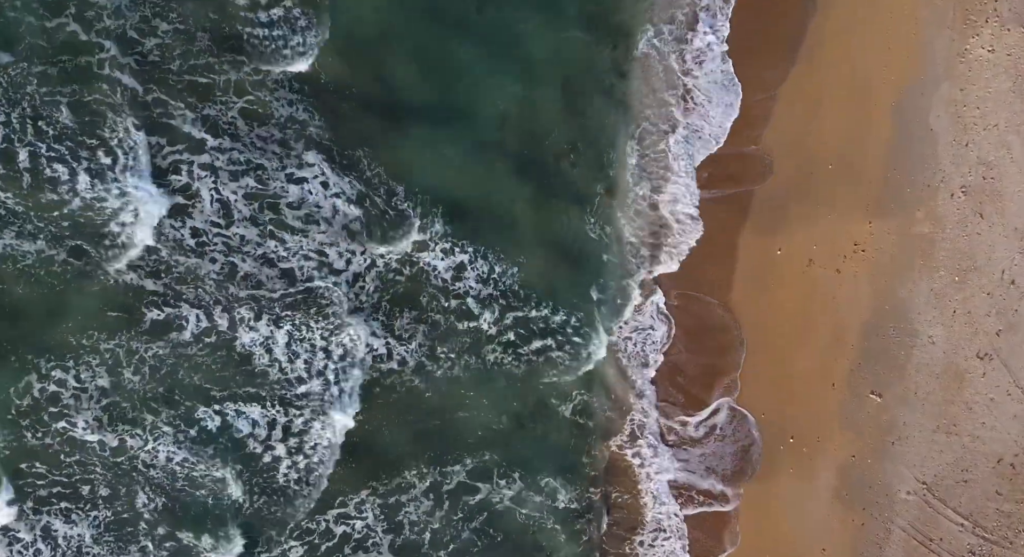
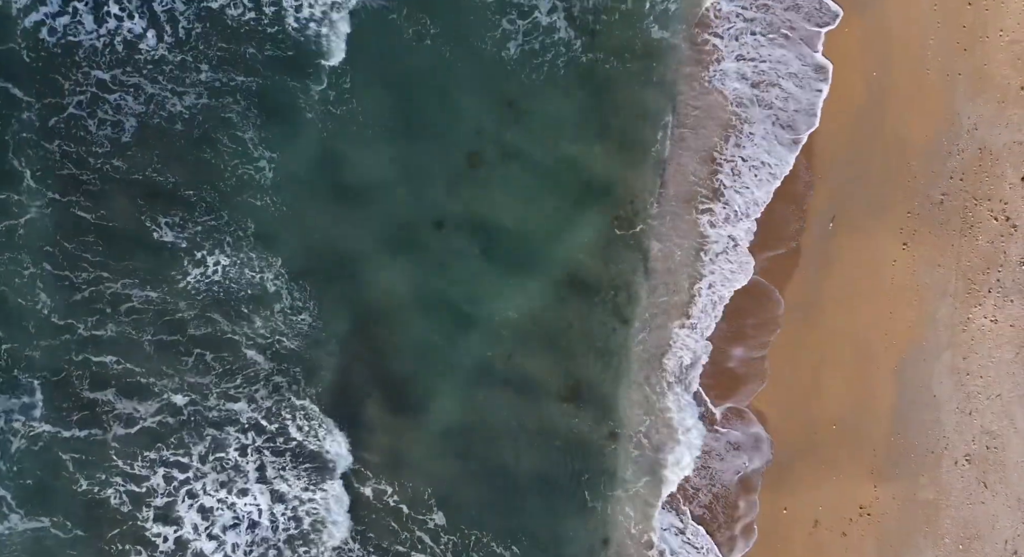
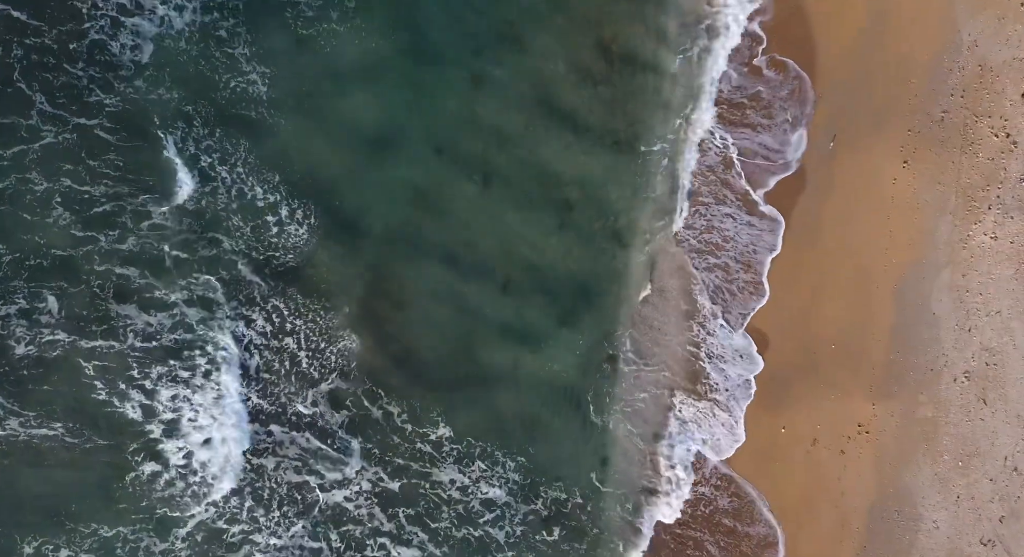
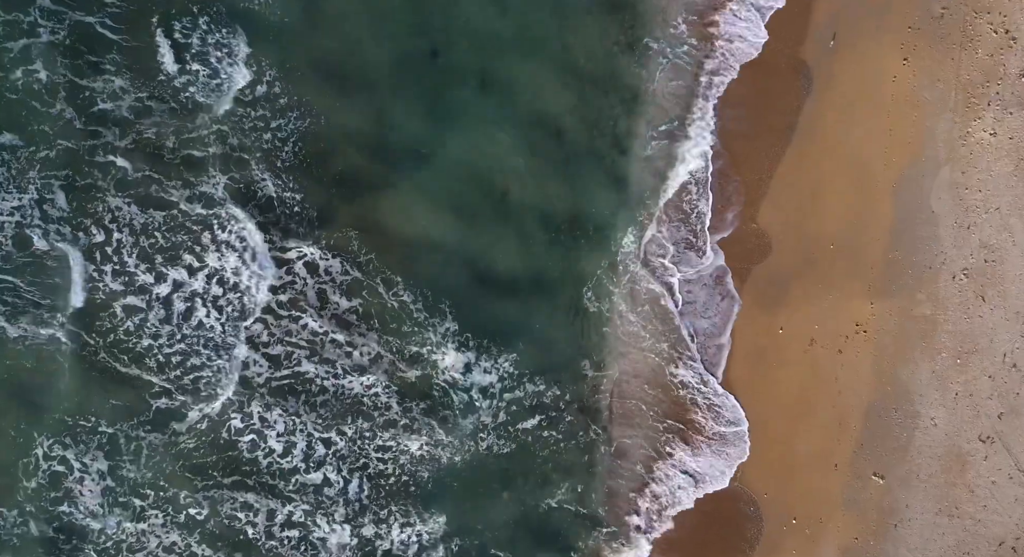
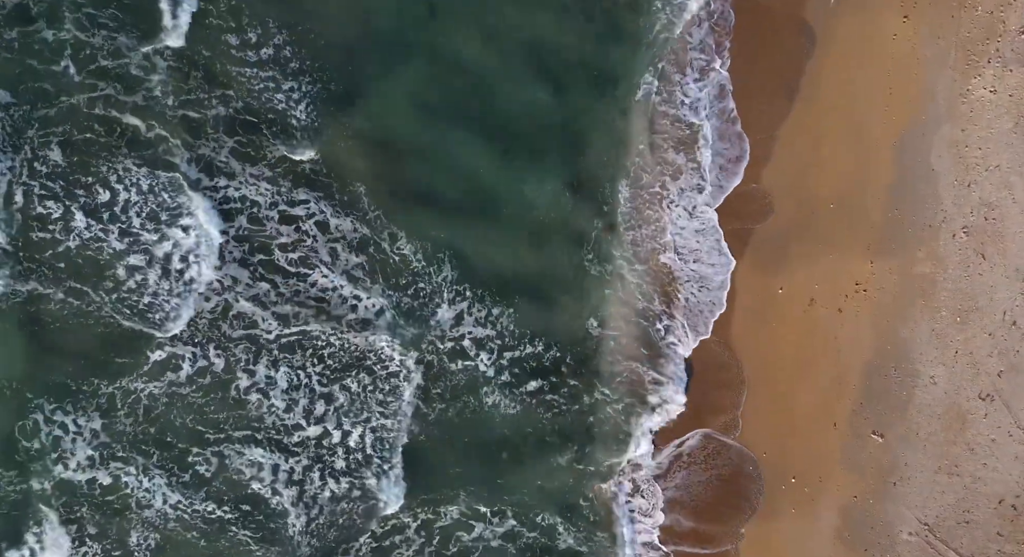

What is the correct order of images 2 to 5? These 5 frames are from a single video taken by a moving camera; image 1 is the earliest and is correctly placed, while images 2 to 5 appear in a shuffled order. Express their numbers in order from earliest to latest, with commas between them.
5, 4, 3, 2
